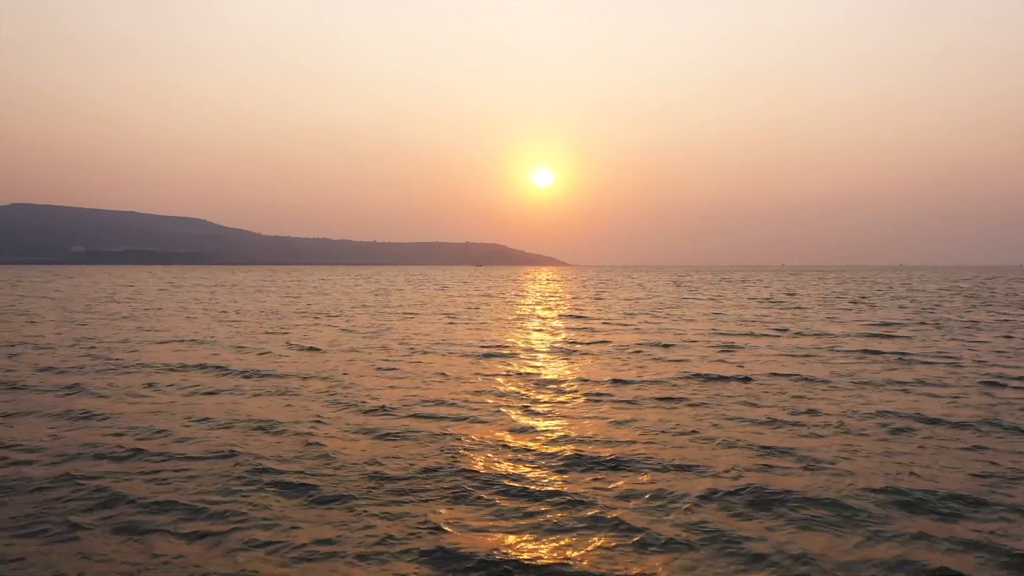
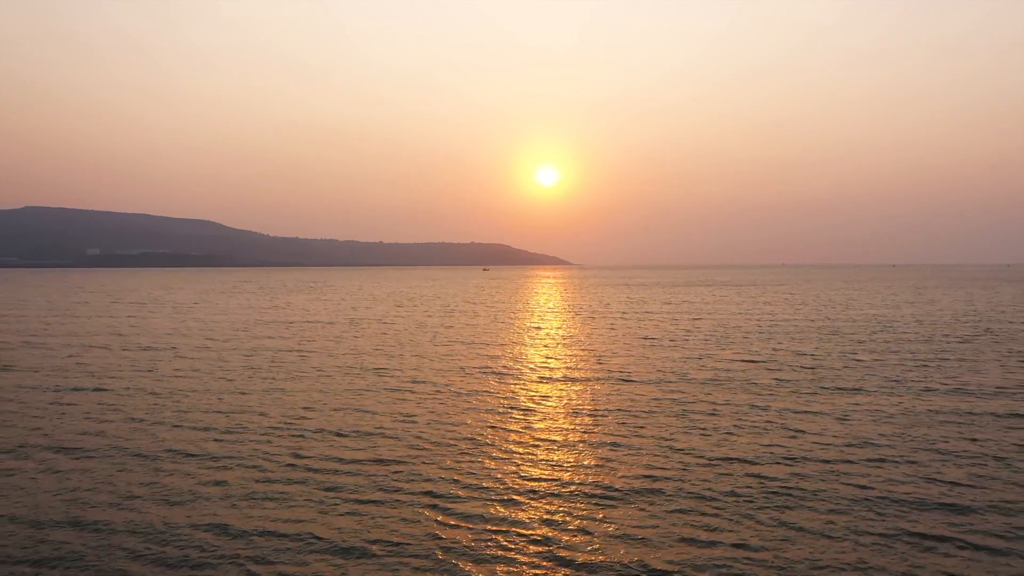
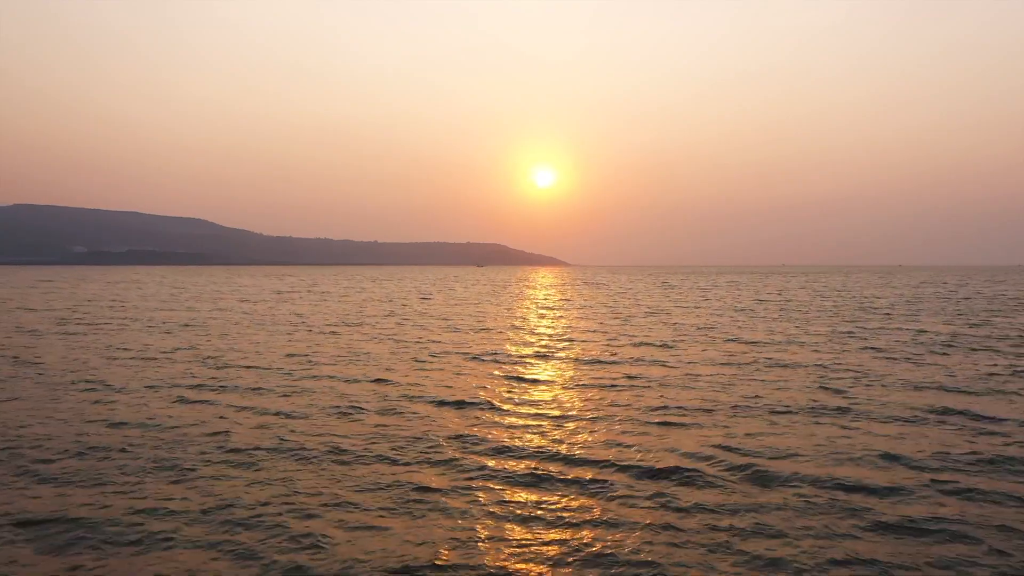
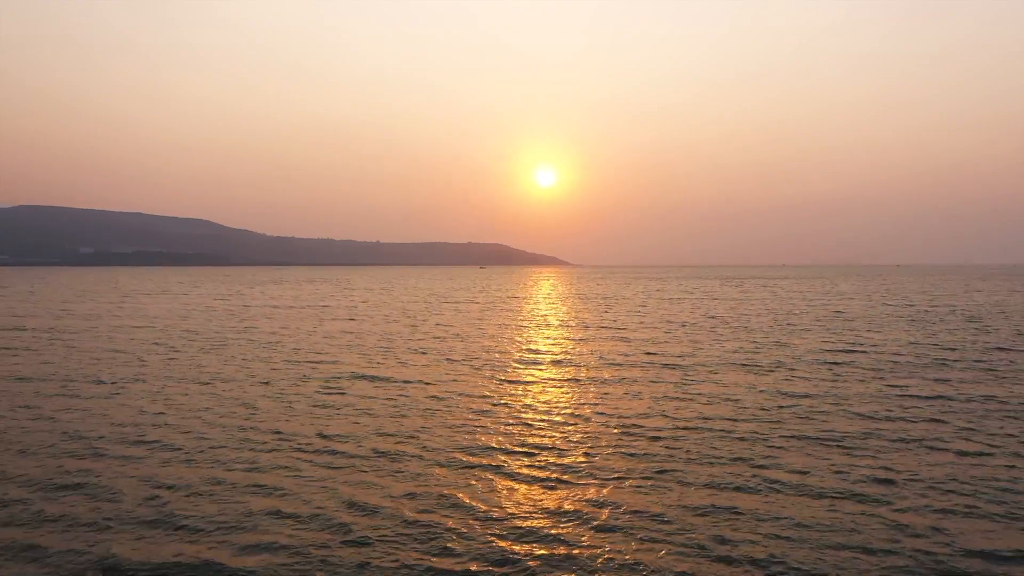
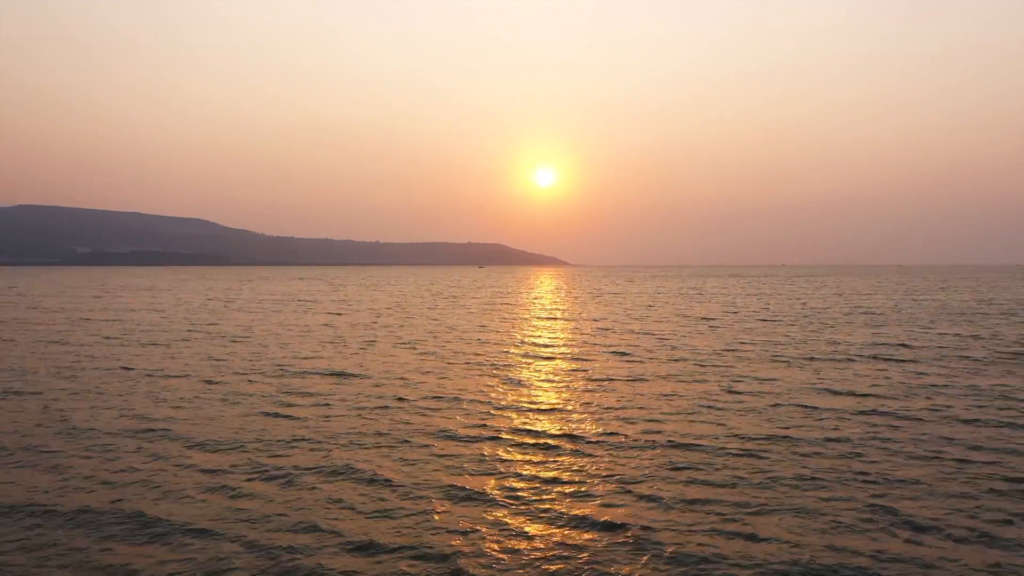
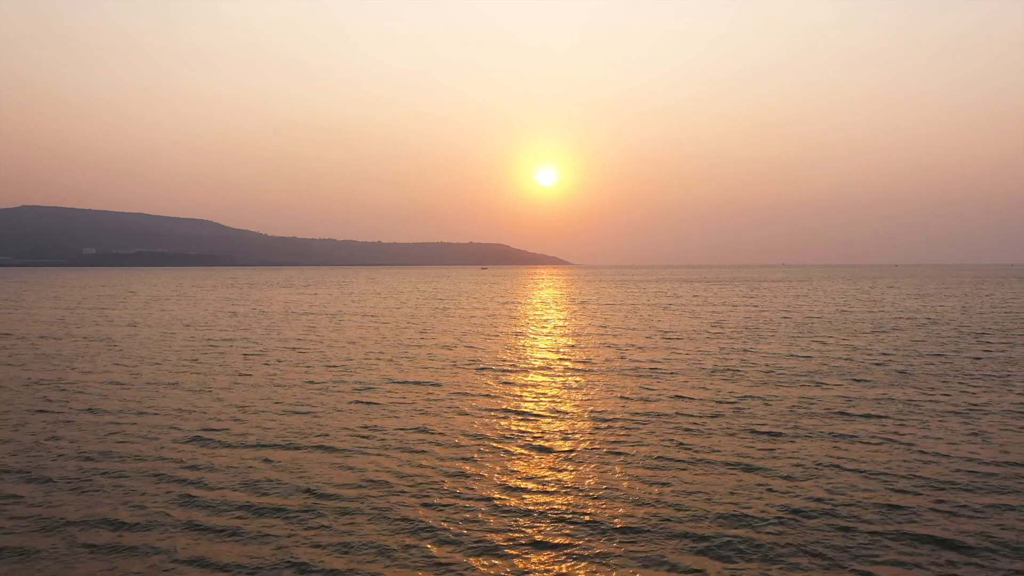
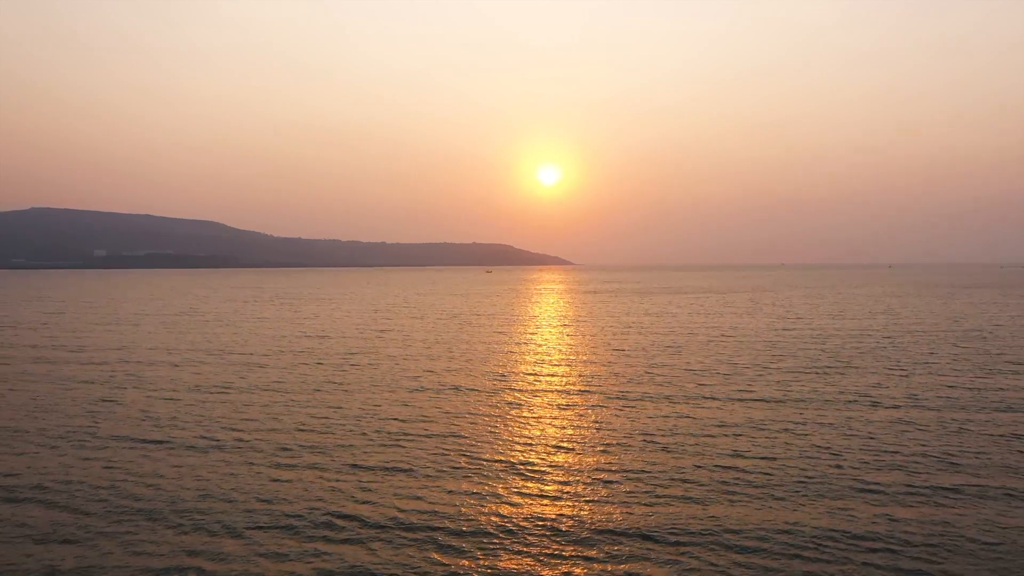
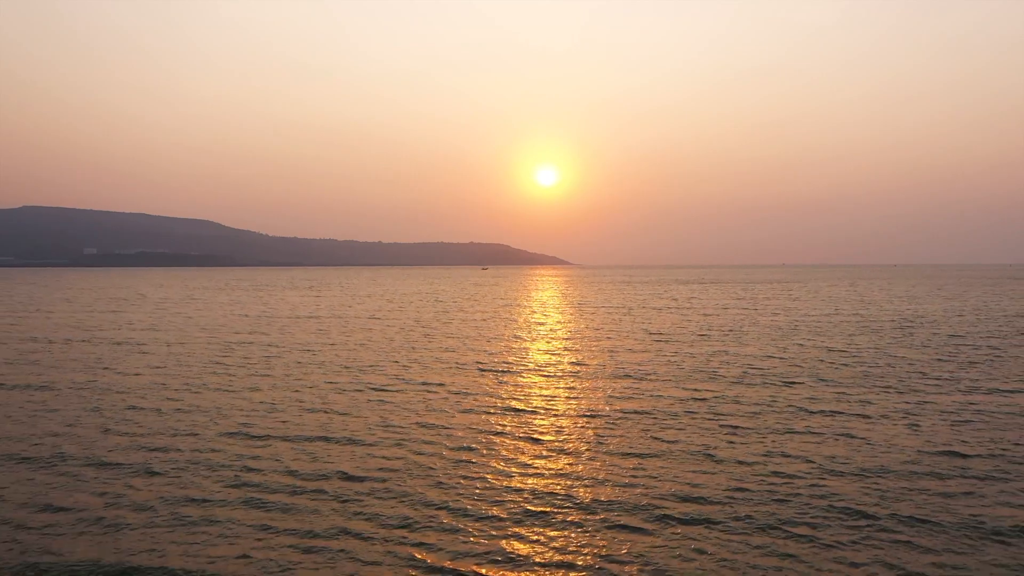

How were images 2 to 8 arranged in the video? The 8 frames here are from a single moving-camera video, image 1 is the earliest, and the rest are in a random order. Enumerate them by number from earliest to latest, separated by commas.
3, 5, 4, 6, 8, 2, 7
